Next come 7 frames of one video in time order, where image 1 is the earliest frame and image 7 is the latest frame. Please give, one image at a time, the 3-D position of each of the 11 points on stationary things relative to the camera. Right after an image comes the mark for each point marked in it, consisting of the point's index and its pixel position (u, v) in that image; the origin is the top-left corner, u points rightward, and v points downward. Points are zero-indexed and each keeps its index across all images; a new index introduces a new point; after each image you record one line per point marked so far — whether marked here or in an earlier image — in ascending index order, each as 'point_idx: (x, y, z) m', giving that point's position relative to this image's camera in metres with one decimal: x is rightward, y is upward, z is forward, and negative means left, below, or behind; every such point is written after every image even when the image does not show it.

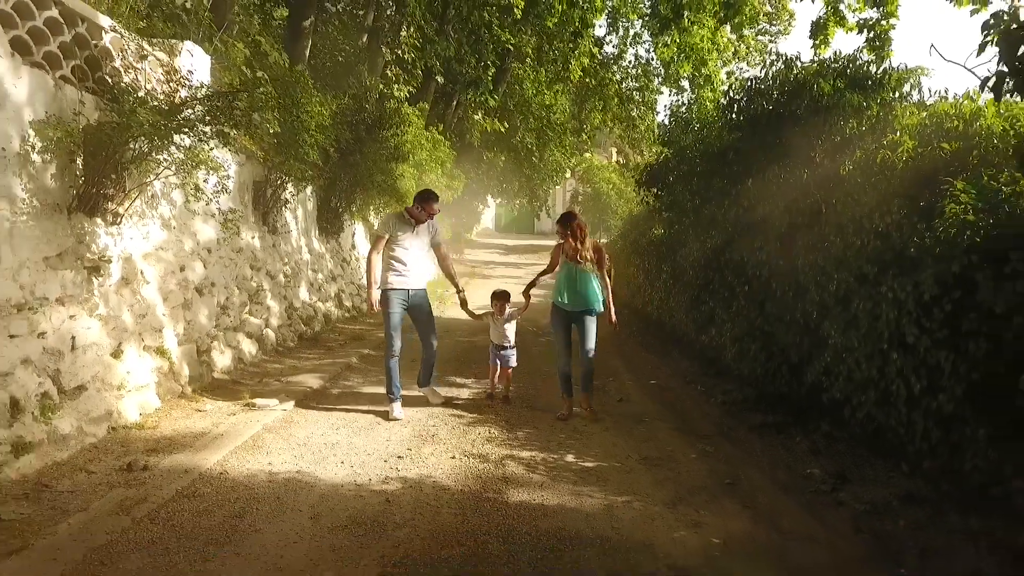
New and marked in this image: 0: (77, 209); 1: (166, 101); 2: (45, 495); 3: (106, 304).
0: (-2.0, +0.4, +4.7) m
1: (-1.7, +0.9, +5.0) m
2: (-1.6, -0.7, +3.5) m
3: (-1.9, -0.1, +4.9) m
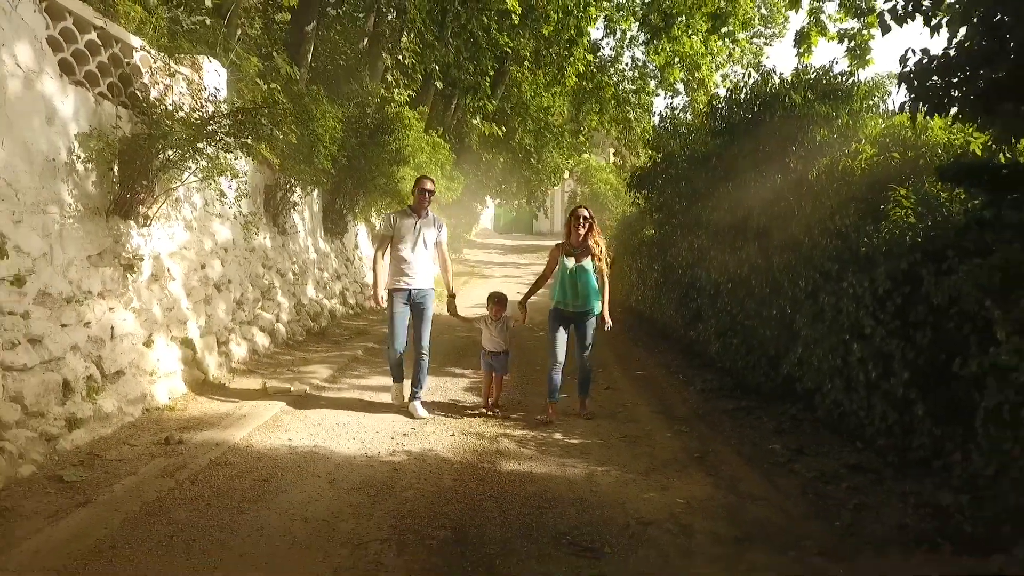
0: (-2.0, +0.4, +5.2) m
1: (-1.7, +0.9, +5.5) m
2: (-1.6, -0.7, +4.0) m
3: (-1.9, -0.1, +5.4) m
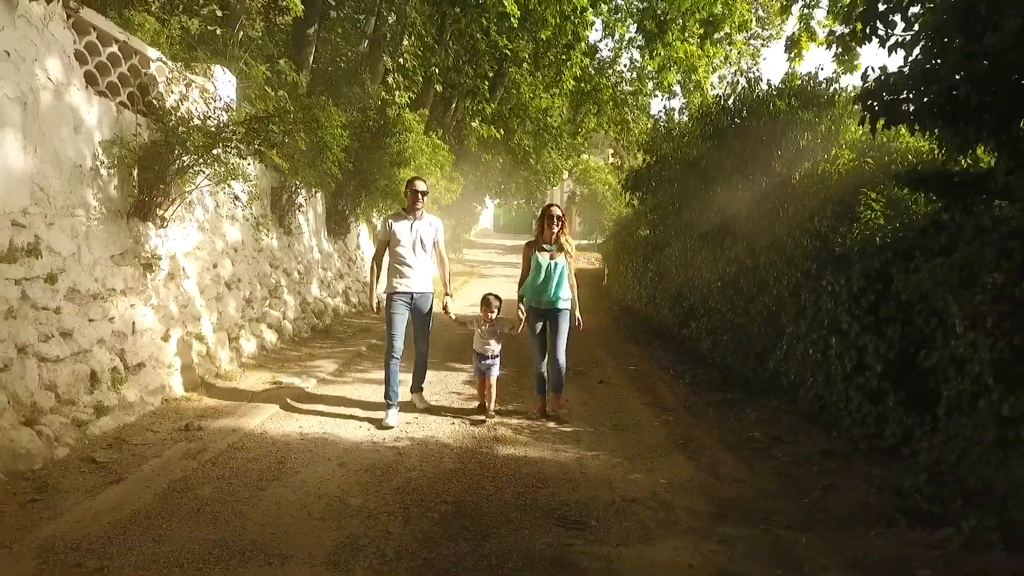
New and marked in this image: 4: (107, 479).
0: (-2.0, +0.4, +5.6) m
1: (-1.7, +0.9, +5.9) m
2: (-1.6, -0.7, +4.3) m
3: (-1.9, -0.1, +5.7) m
4: (-1.5, -0.7, +3.8) m
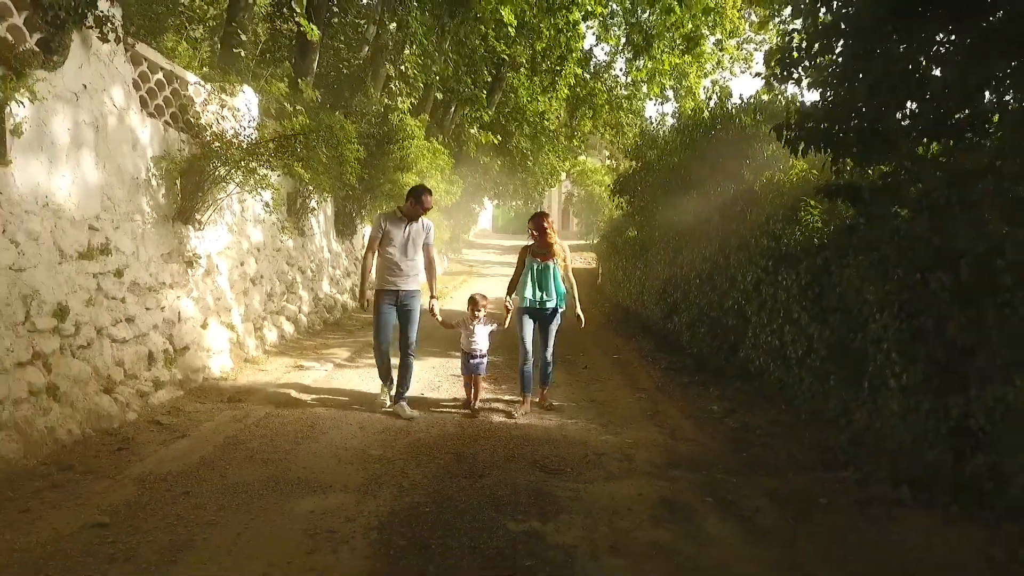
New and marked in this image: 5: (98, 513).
0: (-2.1, +0.4, +6.4) m
1: (-1.8, +1.0, +6.7) m
2: (-1.6, -0.6, +5.2) m
3: (-2.0, 0.0, +6.6) m
4: (-1.5, -0.7, +4.6) m
5: (-1.3, -0.7, +3.4) m
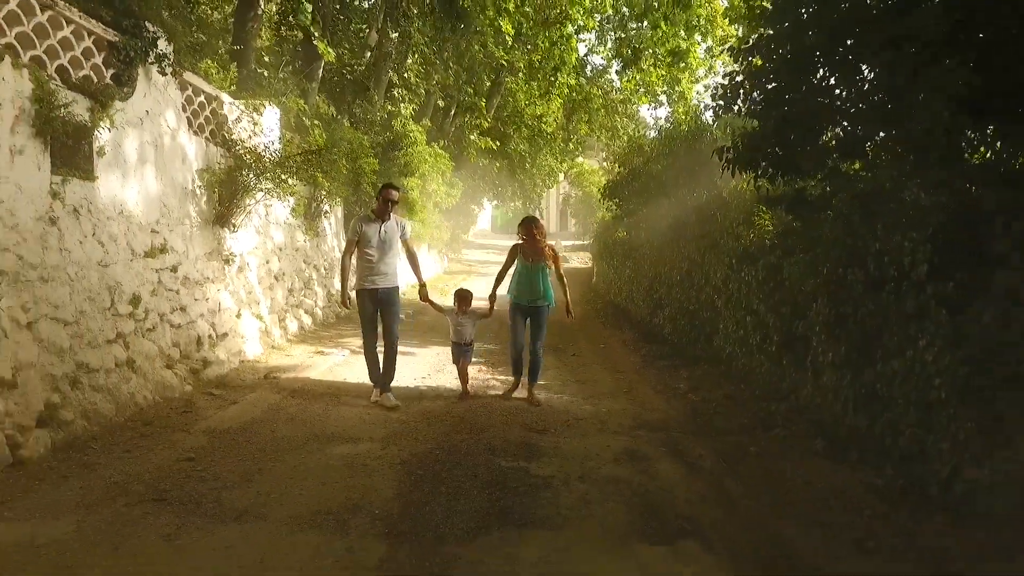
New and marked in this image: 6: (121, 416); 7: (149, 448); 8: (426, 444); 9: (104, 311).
0: (-2.1, +0.5, +7.4) m
1: (-1.8, +1.0, +7.7) m
2: (-1.7, -0.6, +6.1) m
3: (-2.0, 0.0, +7.5) m
4: (-1.5, -0.6, +5.6) m
5: (-1.4, -0.7, +4.3) m
6: (-1.8, -0.6, +4.9) m
7: (-1.5, -0.7, +4.4) m
8: (-0.4, -0.7, +4.7) m
9: (-2.0, -0.1, +5.0) m
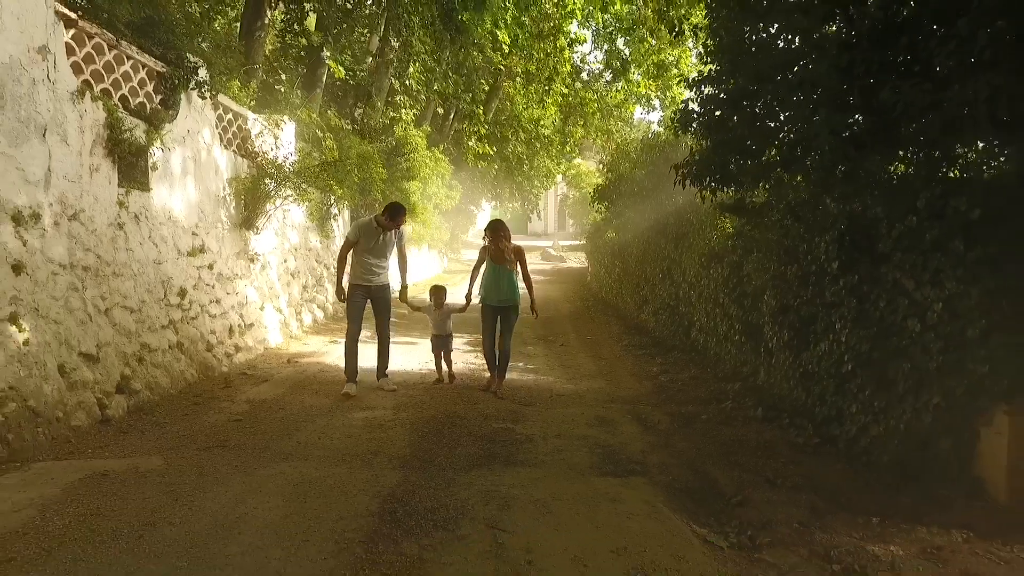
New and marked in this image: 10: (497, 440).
0: (-2.2, +0.5, +8.3) m
1: (-1.9, +1.0, +8.6) m
2: (-1.7, -0.6, +7.1) m
3: (-2.1, +0.1, +8.5) m
4: (-1.6, -0.6, +6.5) m
5: (-1.4, -0.6, +5.3) m
6: (-1.9, -0.6, +5.8) m
7: (-1.6, -0.6, +5.3) m
8: (-0.4, -0.7, +5.7) m
9: (-2.0, -0.1, +5.9) m
10: (-0.1, -0.7, +4.8) m
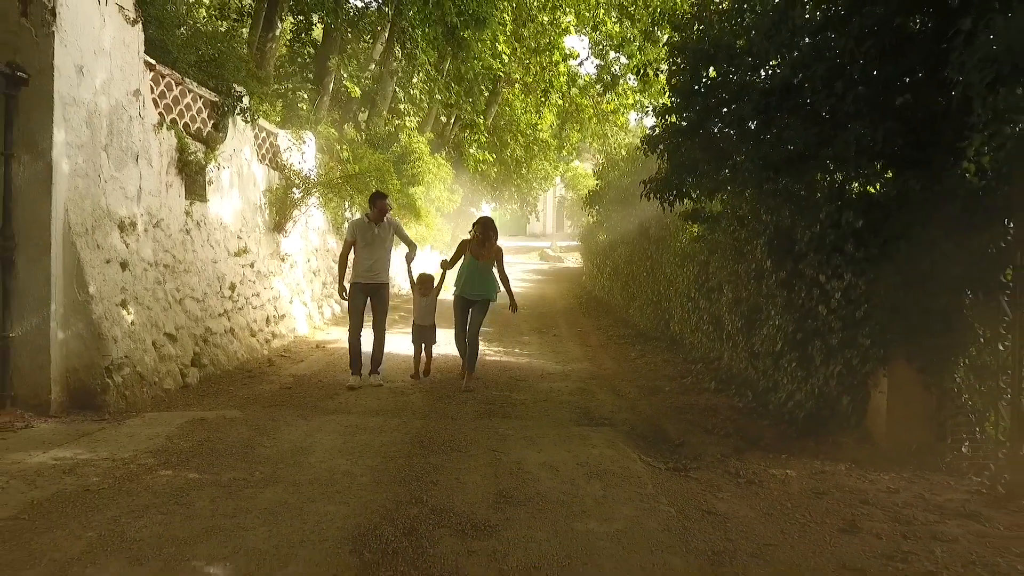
0: (-2.2, +0.5, +9.5) m
1: (-1.9, +1.1, +9.8) m
2: (-1.8, -0.5, +8.3) m
3: (-2.1, +0.1, +9.7) m
4: (-1.6, -0.6, +7.7) m
5: (-1.4, -0.6, +6.5) m
6: (-1.9, -0.5, +7.0) m
7: (-1.6, -0.6, +6.5) m
8: (-0.5, -0.6, +6.9) m
9: (-2.0, 0.0, +7.1) m
10: (-0.1, -0.7, +6.0) m
